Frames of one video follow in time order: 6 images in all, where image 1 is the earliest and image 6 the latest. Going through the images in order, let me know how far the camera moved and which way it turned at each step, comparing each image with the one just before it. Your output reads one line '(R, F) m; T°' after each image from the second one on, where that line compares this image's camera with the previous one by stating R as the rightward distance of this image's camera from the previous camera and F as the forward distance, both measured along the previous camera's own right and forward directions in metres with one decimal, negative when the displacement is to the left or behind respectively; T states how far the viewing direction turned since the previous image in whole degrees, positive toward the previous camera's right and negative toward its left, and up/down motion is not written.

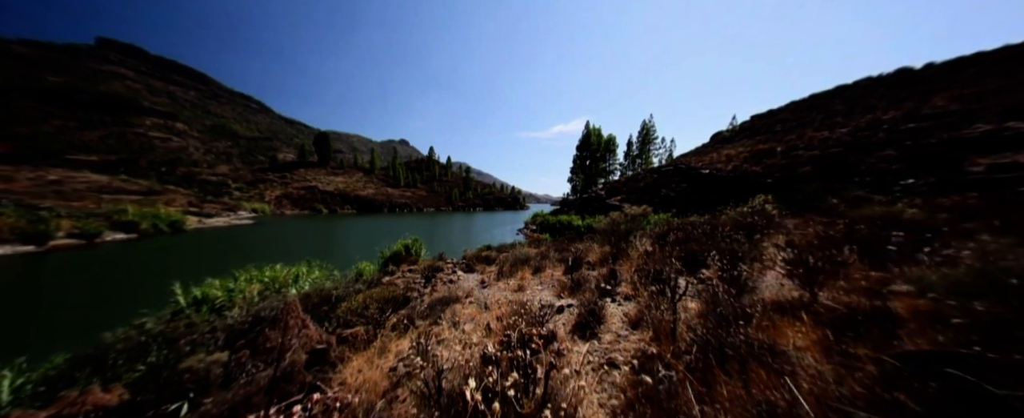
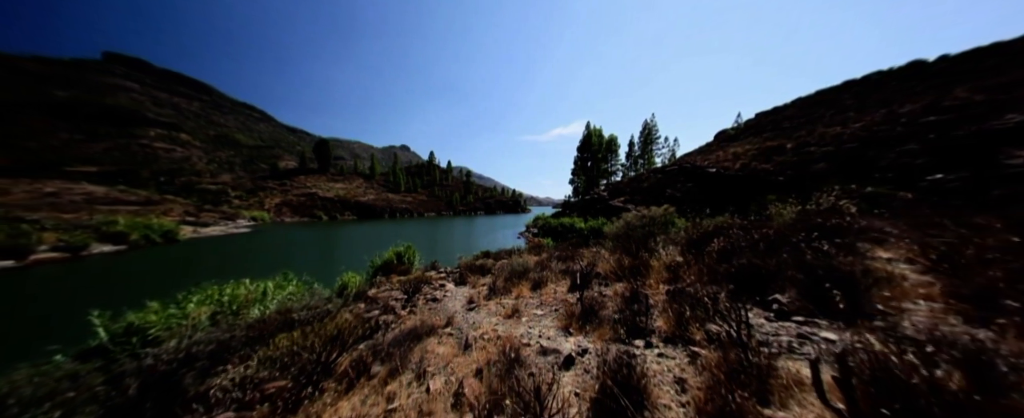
(+0.2, +1.3) m; 0°
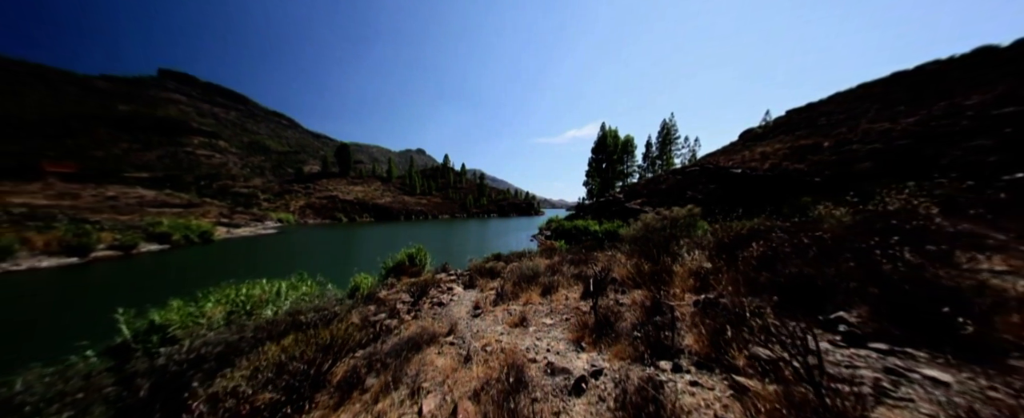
(+0.1, +0.4) m; -3°
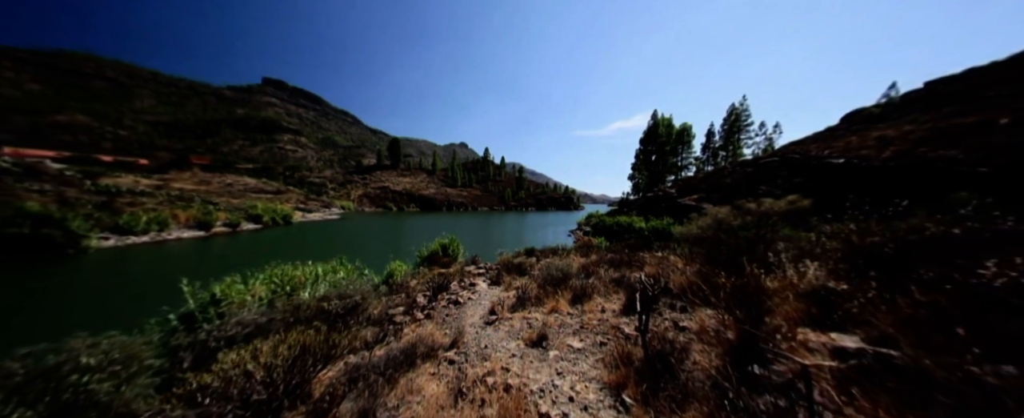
(+0.2, +1.0) m; -8°
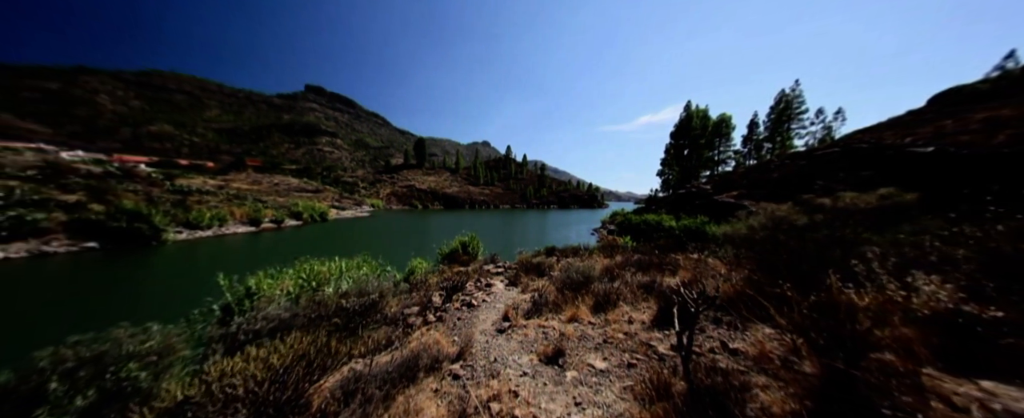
(+0.1, +0.4) m; -5°
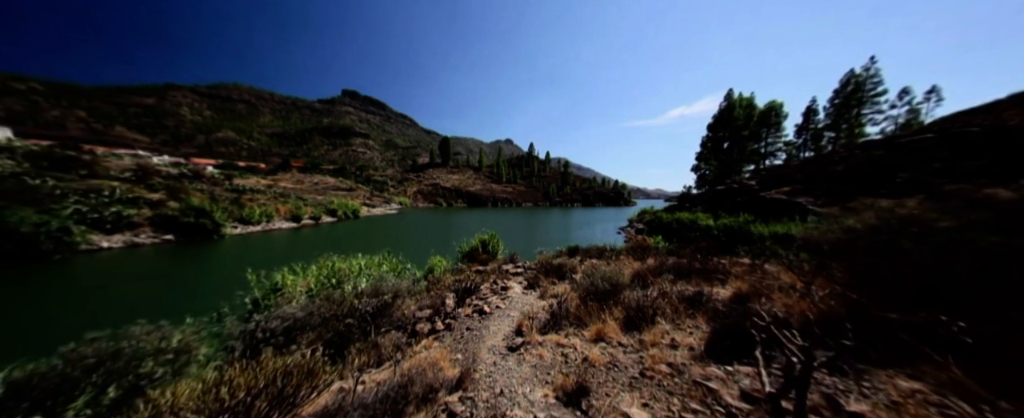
(+0.1, +0.6) m; -5°
